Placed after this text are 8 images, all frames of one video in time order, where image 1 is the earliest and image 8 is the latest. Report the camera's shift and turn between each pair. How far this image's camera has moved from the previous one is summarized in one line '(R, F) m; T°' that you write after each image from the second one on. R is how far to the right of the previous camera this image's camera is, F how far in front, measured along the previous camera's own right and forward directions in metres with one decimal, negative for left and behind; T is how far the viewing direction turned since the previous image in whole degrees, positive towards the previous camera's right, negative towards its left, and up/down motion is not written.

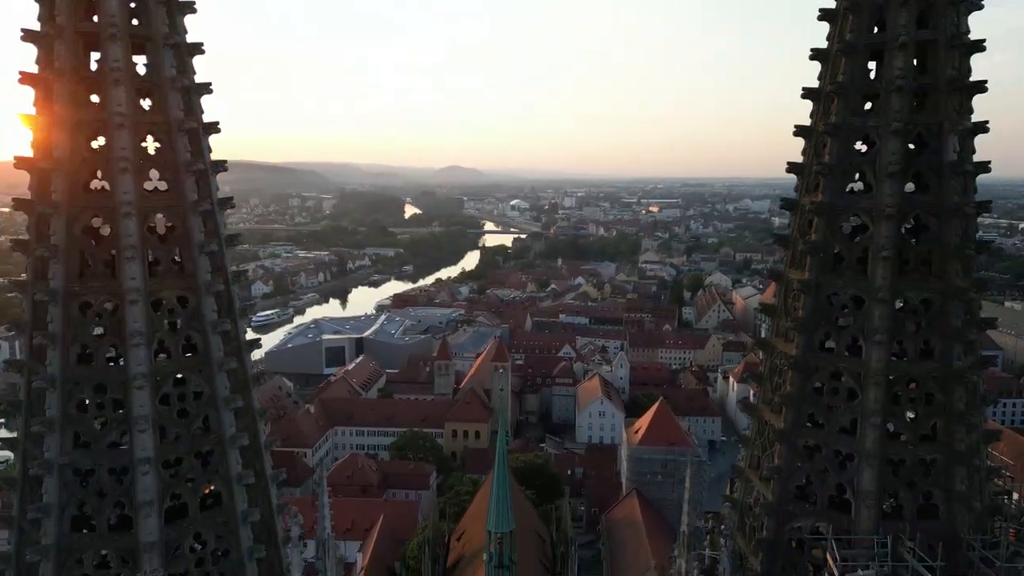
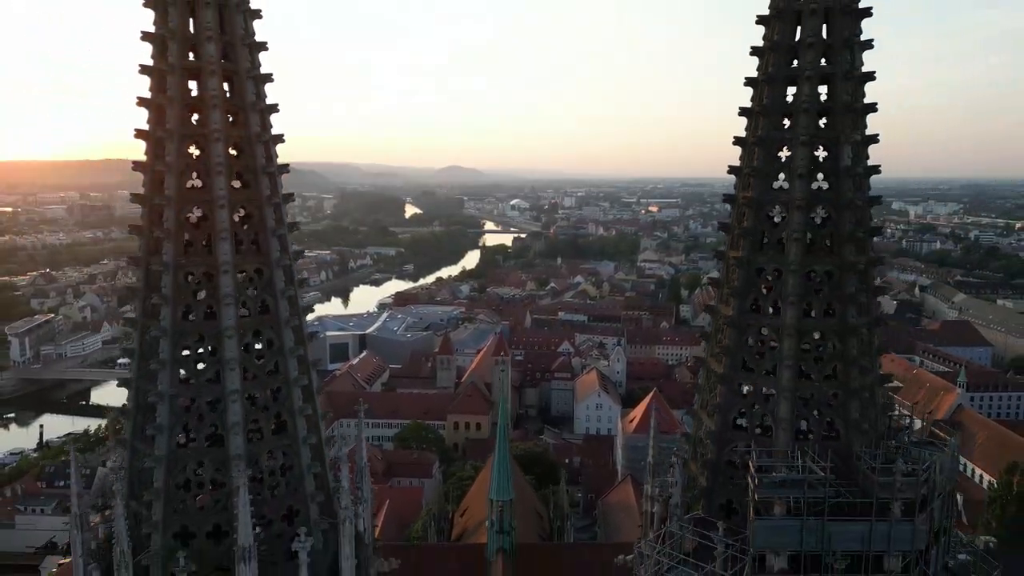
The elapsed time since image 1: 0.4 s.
(0.0, -1.2) m; 0°
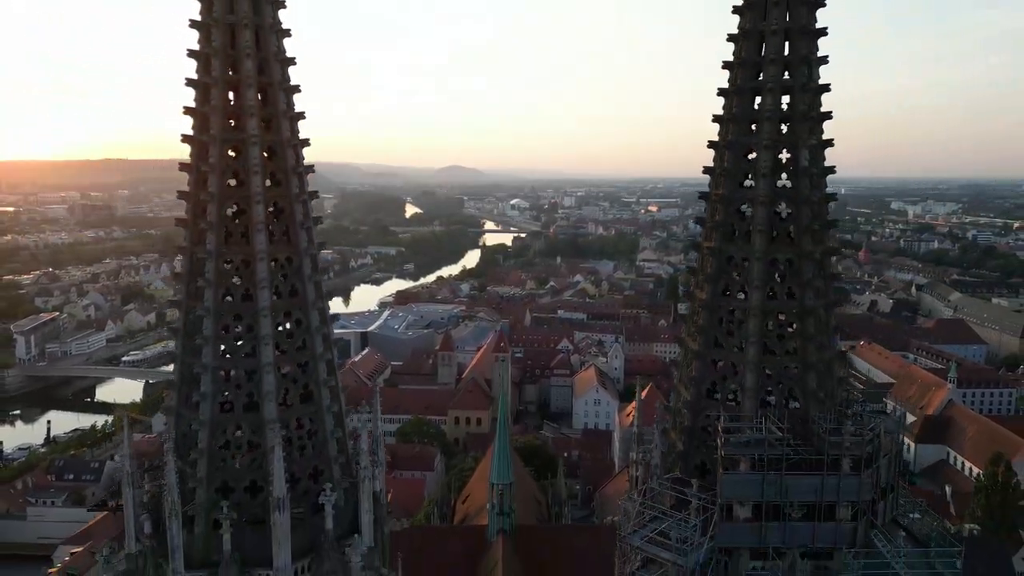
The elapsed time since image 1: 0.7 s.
(0.0, -0.7) m; 0°
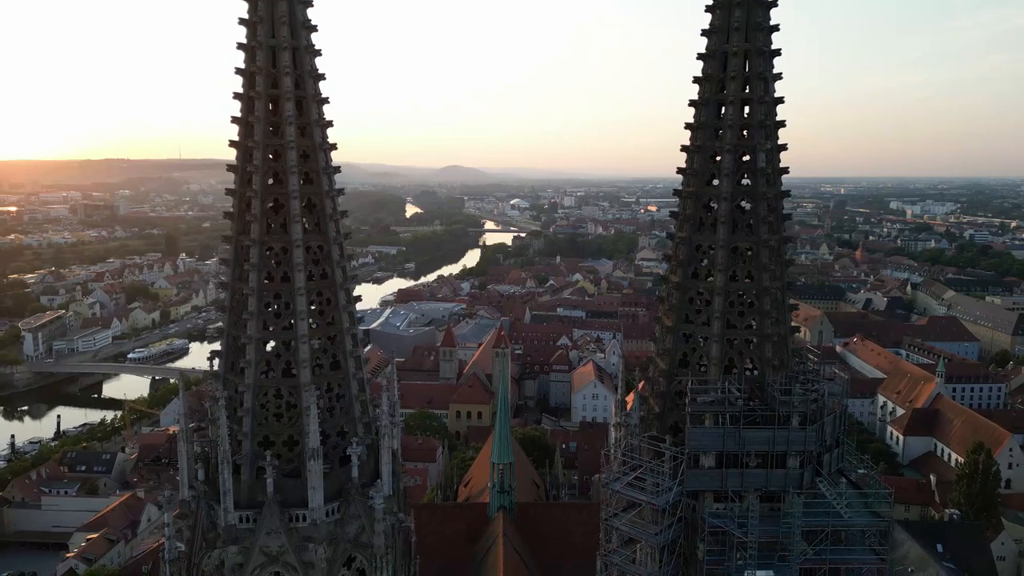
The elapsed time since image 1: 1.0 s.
(0.0, -1.0) m; 0°
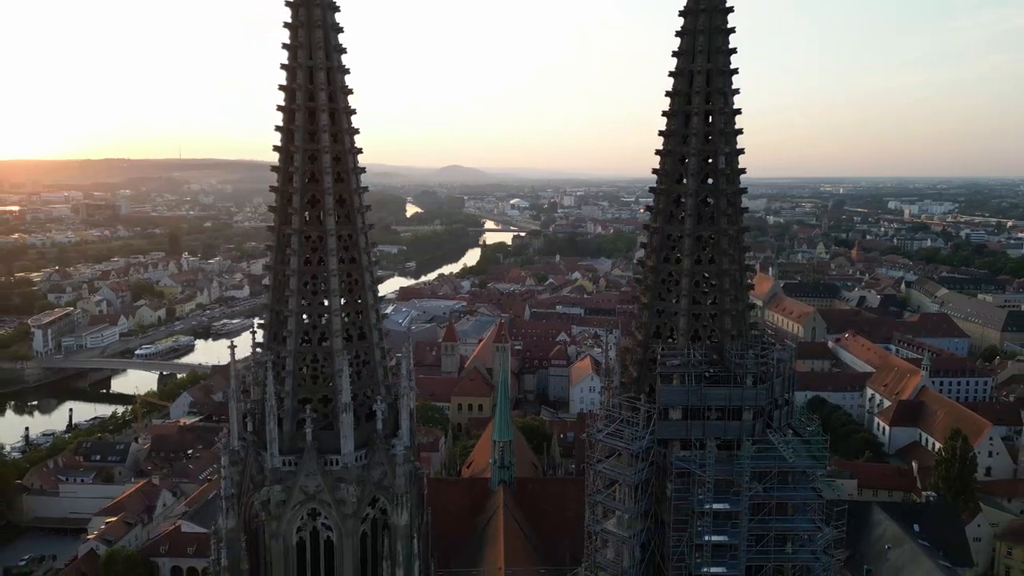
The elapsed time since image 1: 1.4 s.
(0.0, -1.2) m; 0°
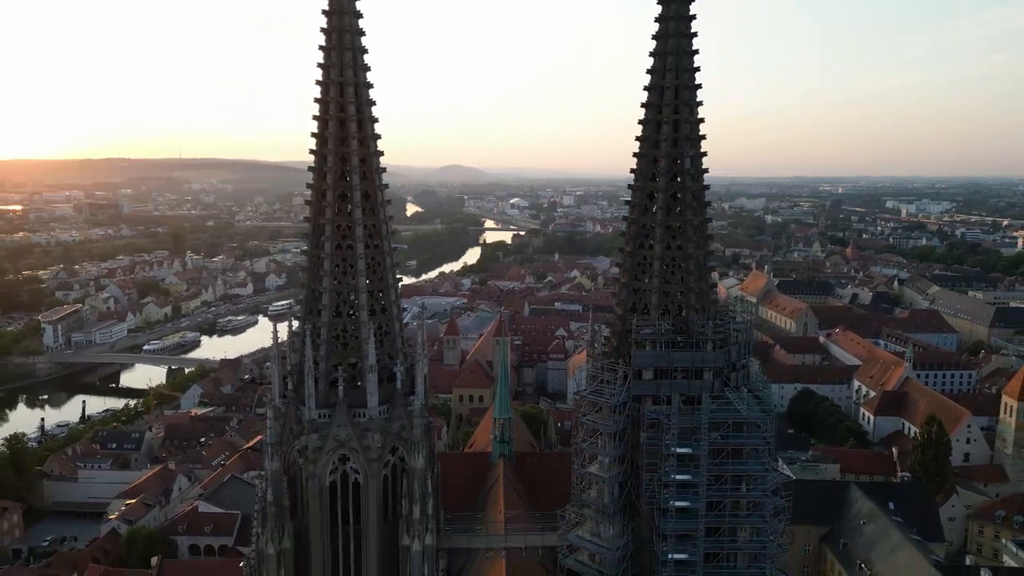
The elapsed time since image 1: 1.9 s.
(0.0, -1.5) m; 0°
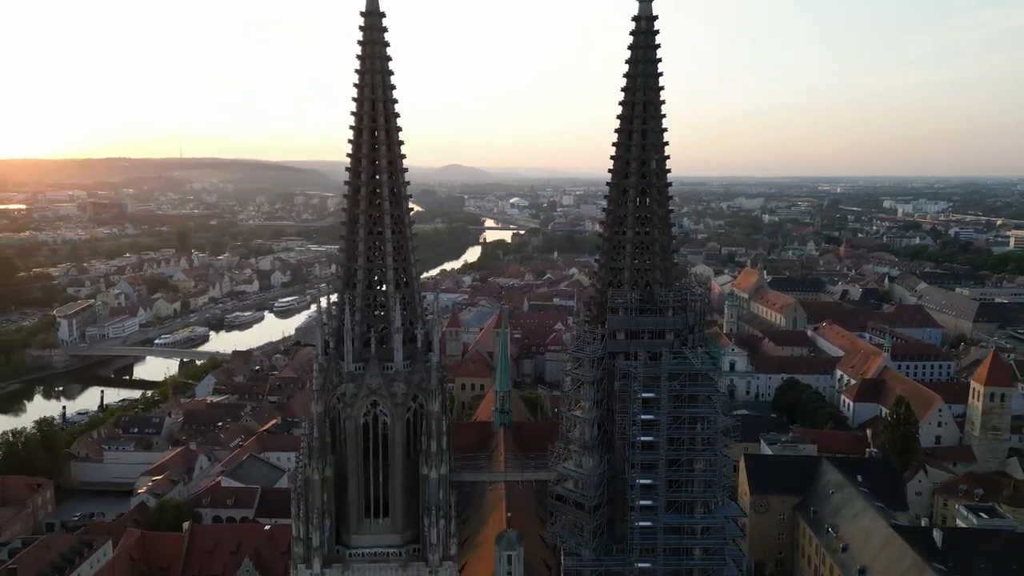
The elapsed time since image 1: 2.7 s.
(0.0, -2.2) m; 0°
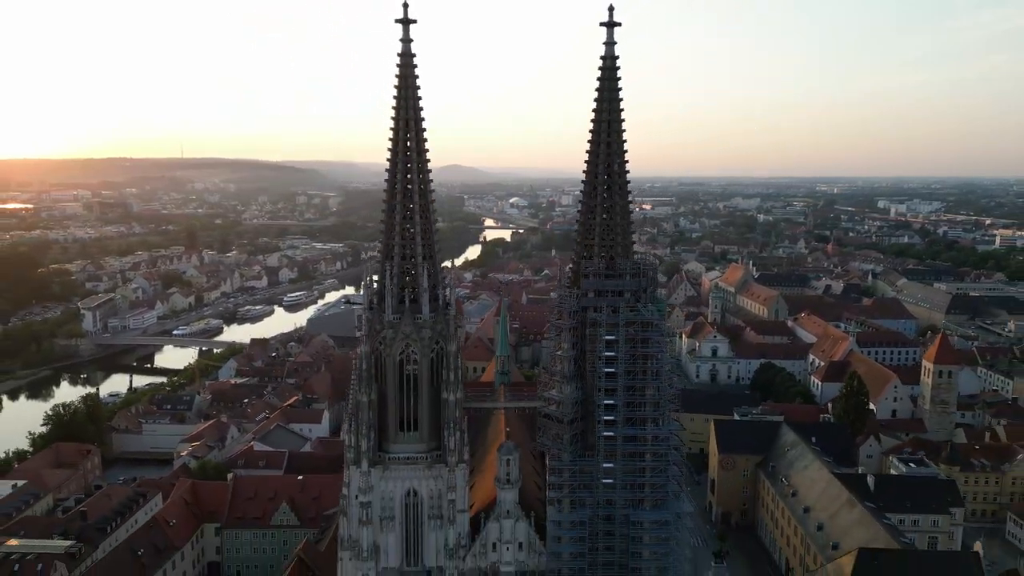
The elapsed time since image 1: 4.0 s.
(0.0, -3.9) m; 0°
